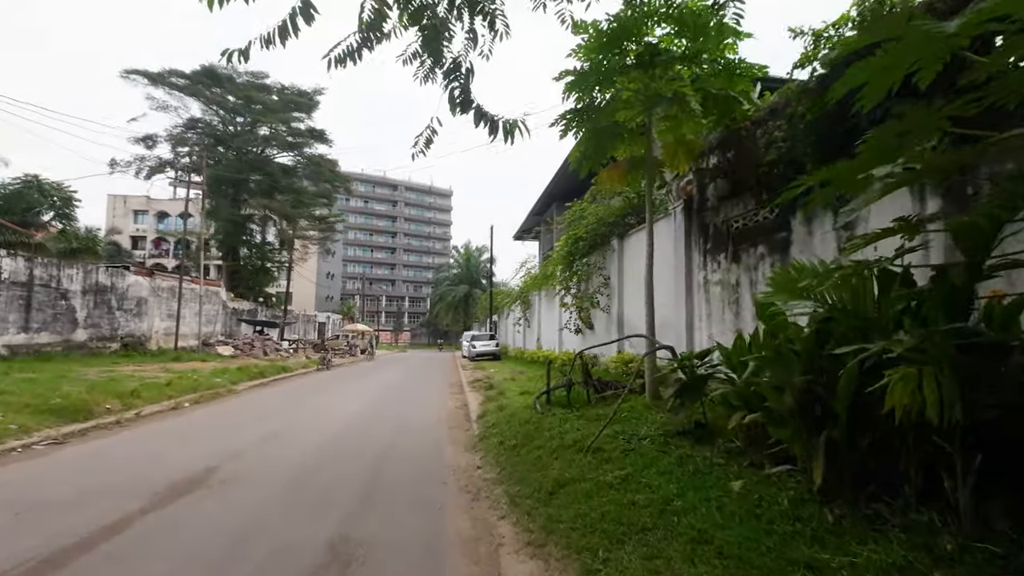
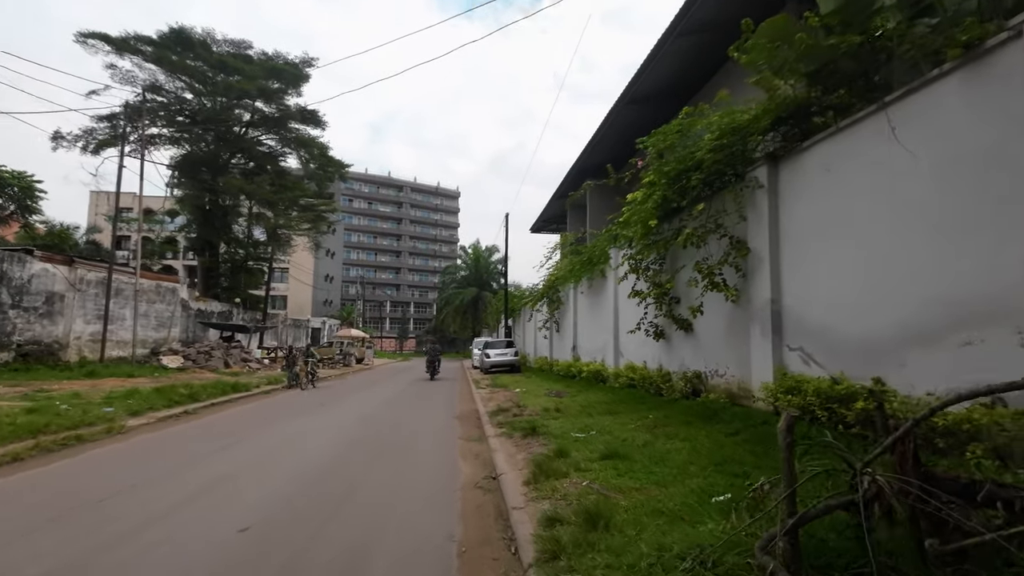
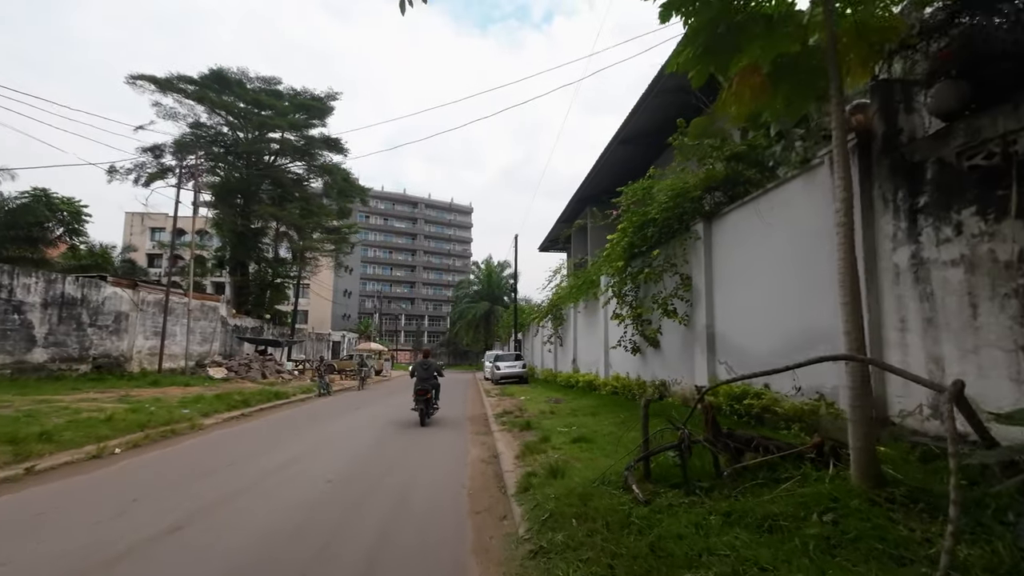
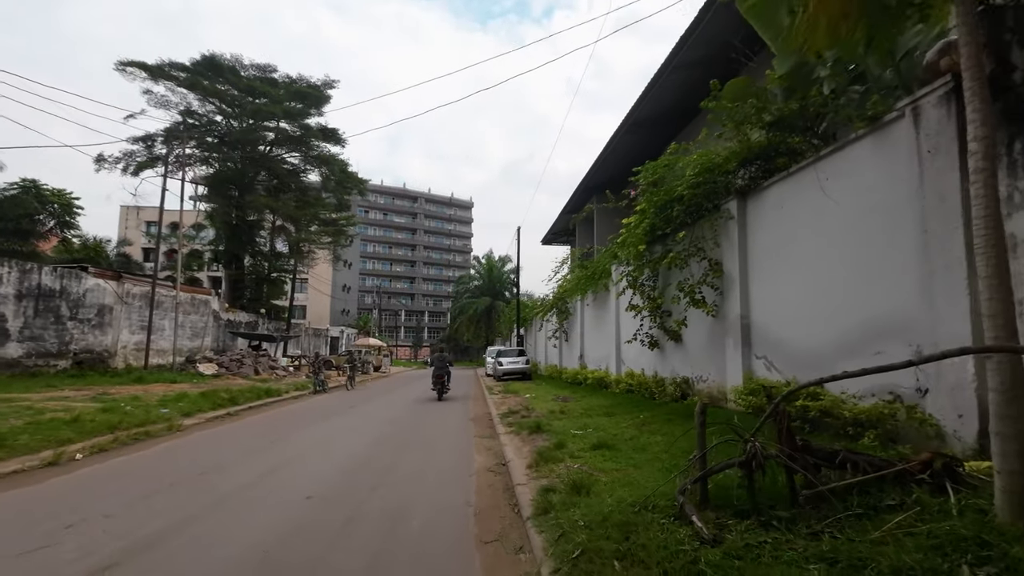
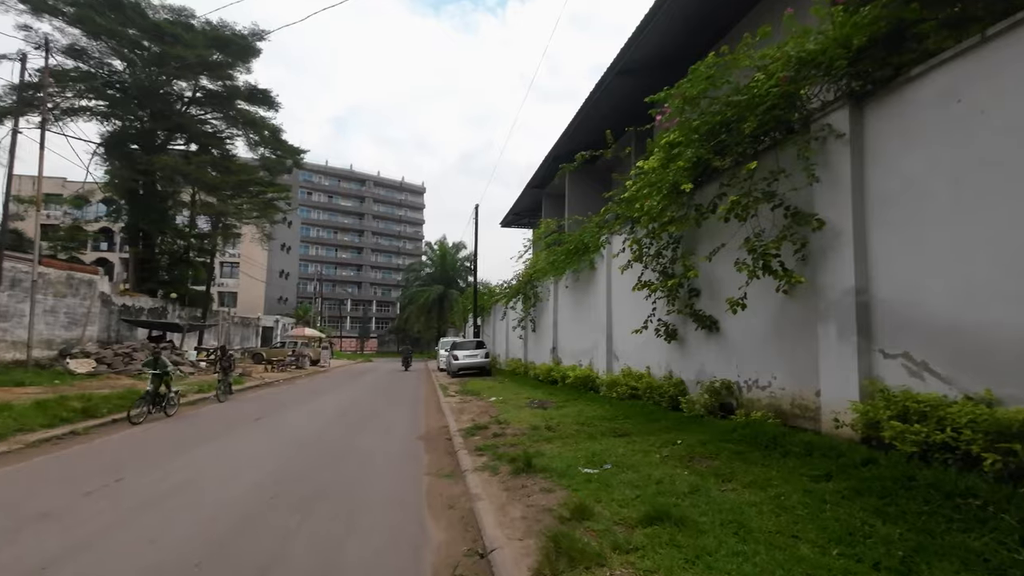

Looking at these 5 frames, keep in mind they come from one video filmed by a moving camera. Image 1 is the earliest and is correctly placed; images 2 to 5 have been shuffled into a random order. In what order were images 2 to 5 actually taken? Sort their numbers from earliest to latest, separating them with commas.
3, 4, 2, 5
